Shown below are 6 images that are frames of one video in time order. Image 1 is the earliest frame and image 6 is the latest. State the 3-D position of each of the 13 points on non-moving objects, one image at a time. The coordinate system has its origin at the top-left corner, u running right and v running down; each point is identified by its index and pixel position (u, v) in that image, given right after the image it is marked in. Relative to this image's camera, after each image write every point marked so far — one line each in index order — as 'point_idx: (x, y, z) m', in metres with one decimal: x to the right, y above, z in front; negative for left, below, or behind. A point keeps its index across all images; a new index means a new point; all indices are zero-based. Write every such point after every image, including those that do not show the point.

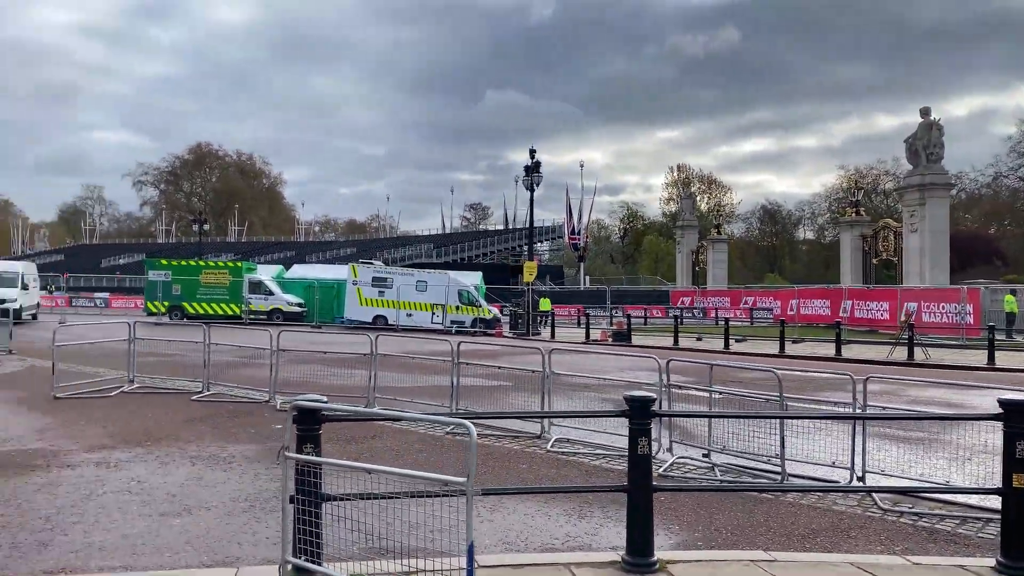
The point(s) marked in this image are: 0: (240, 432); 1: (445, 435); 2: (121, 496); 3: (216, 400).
0: (-3.7, -2.0, +10.5) m
1: (-1.0, -2.2, +11.4) m
2: (-3.8, -2.0, +7.4) m
3: (-4.9, -1.9, +12.9) m
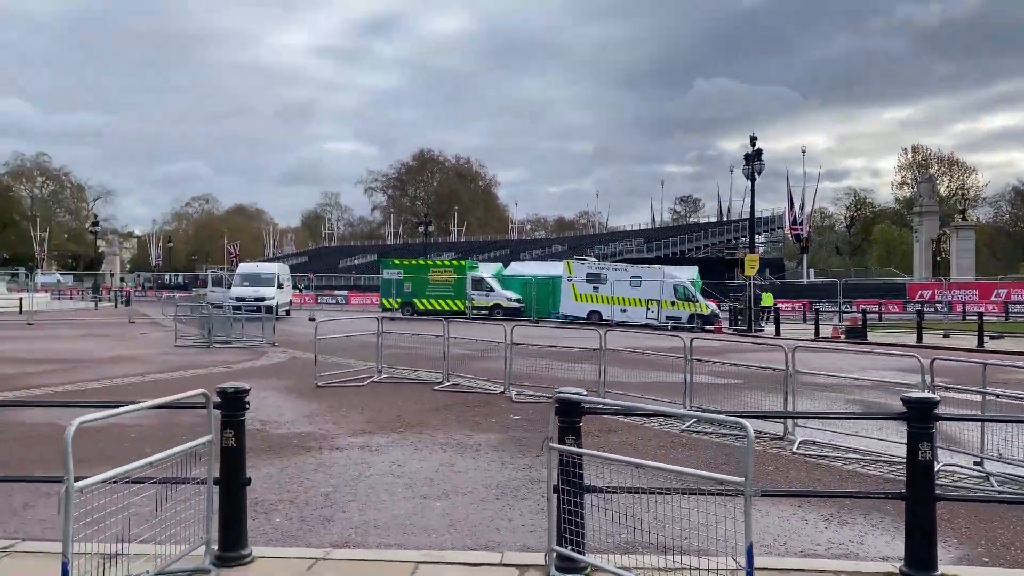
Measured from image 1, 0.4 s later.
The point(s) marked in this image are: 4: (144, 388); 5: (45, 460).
0: (-0.4, -1.9, +11.0) m
1: (+2.4, -2.1, +11.2) m
2: (-1.3, -2.0, +8.1) m
3: (-1.0, -1.8, +13.6) m
4: (-6.1, -1.7, +12.7) m
5: (-5.1, -1.9, +8.2) m
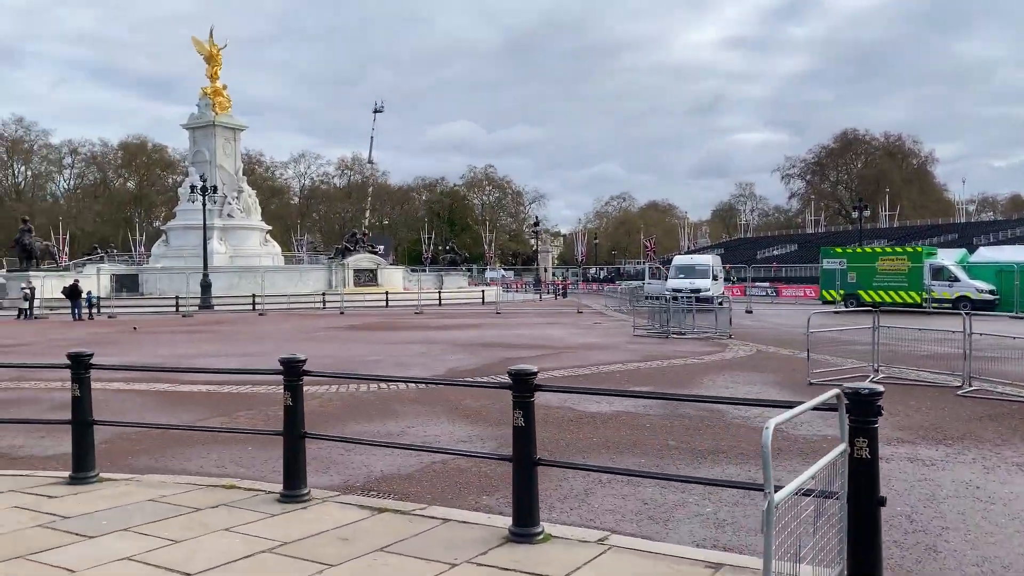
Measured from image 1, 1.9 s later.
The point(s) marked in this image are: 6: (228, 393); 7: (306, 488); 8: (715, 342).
0: (+6.1, -1.7, +8.7) m
1: (+8.7, -1.9, +7.4) m
2: (+3.9, -1.8, +6.5) m
3: (+6.9, -1.6, +11.2) m
4: (+2.0, -1.5, +13.0) m
5: (+0.7, -1.7, +8.5) m
6: (-4.3, -1.6, +11.6) m
7: (-1.7, -1.6, +6.2) m
8: (+5.0, -1.3, +19.1) m
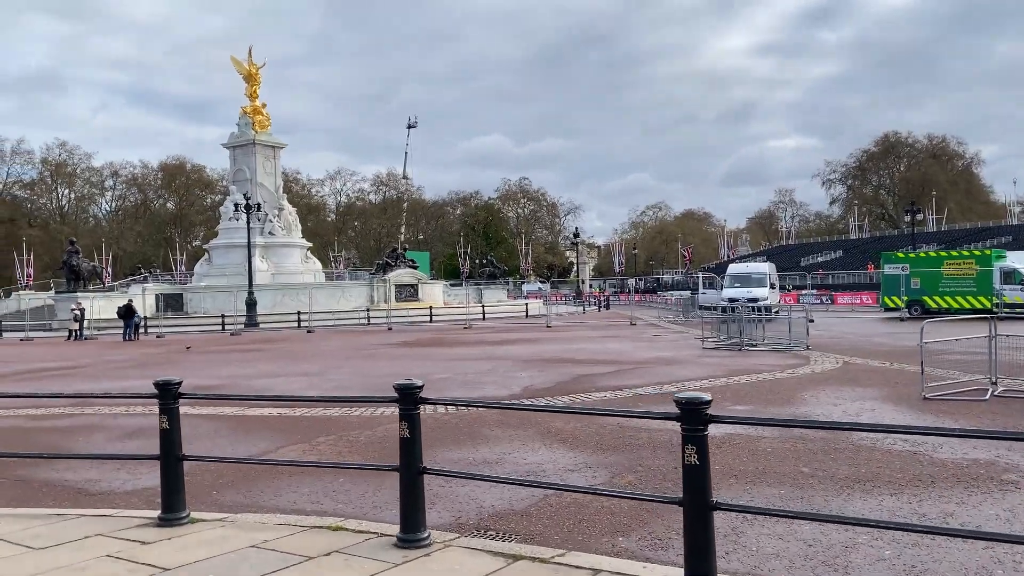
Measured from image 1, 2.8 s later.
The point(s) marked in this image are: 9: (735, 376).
0: (+7.3, -1.8, +7.6) m
1: (+9.8, -1.8, +6.2) m
2: (+4.9, -1.9, +5.6) m
3: (+8.2, -1.6, +10.1) m
4: (+3.4, -1.7, +12.1) m
5: (+1.9, -1.9, +7.7) m
6: (-3.0, -1.8, +11.0) m
7: (-0.6, -1.7, +5.5) m
8: (+6.6, -1.5, +18.1) m
9: (+4.1, -1.6, +14.2) m
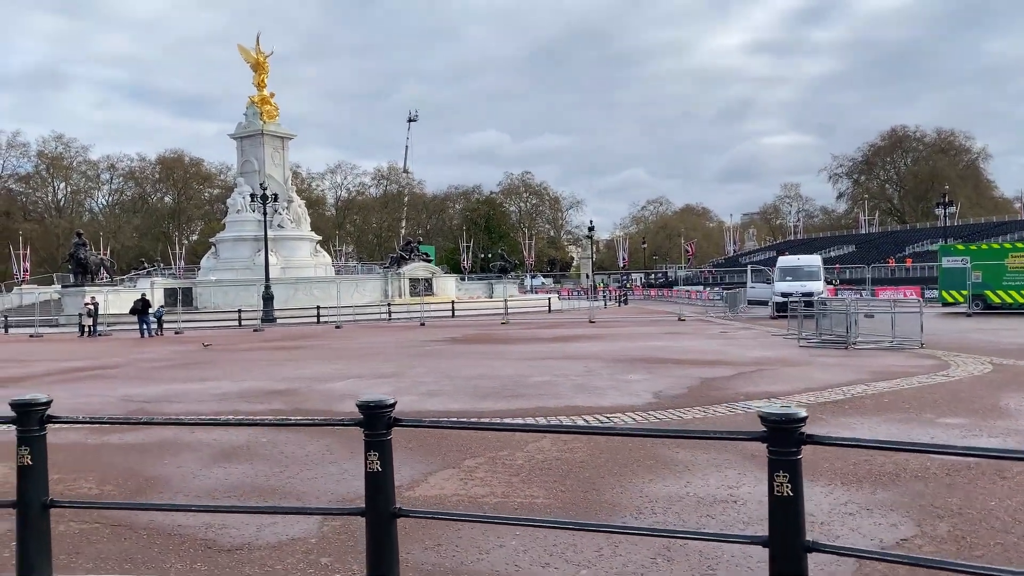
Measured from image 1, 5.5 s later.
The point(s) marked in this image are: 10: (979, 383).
0: (+9.3, -1.7, +5.8) m
1: (+11.8, -1.7, +4.5) m
2: (+7.0, -1.8, +3.7) m
3: (+10.2, -1.5, +8.3) m
4: (+5.3, -1.5, +10.3) m
5: (+3.9, -1.7, +5.9) m
6: (-1.0, -1.7, +9.1) m
7: (+1.4, -1.6, +3.6) m
8: (+8.5, -1.4, +16.3) m
9: (+6.0, -1.5, +12.4) m
10: (+7.2, -1.4, +11.8) m
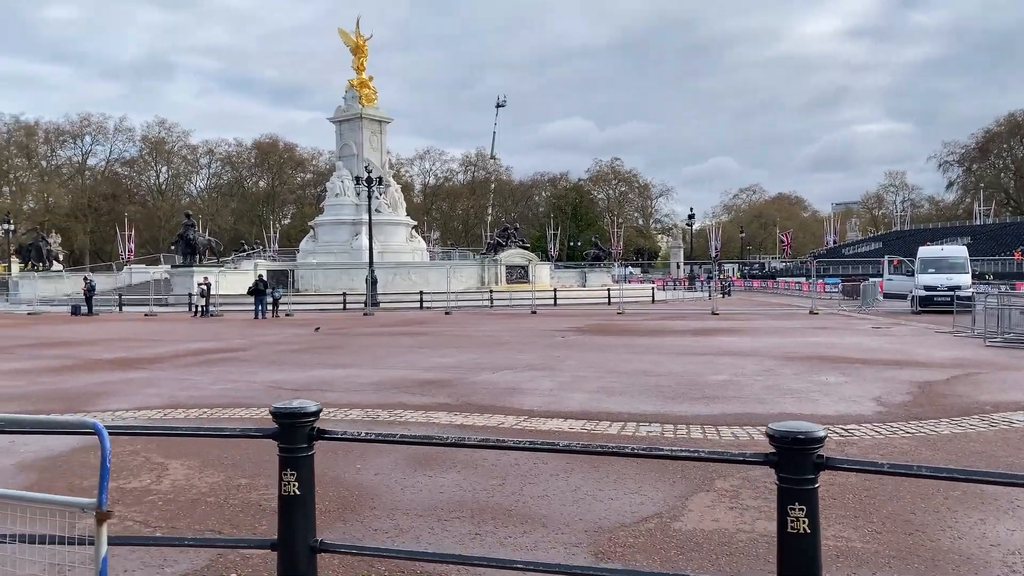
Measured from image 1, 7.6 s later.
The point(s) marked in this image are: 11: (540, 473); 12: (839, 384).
0: (+11.2, -1.7, +3.5) m
1: (+13.6, -1.9, +1.8) m
2: (+8.7, -1.8, +1.6) m
3: (+12.3, -1.6, +5.8) m
4: (+7.7, -1.5, +8.3) m
5: (+5.8, -1.7, +4.1) m
6: (+1.3, -1.5, +7.8) m
7: (+3.2, -1.6, +2.1) m
8: (+11.5, -1.3, +13.9) m
9: (+8.7, -1.4, +10.3) m
10: (+9.7, -1.4, +9.6) m
11: (+0.3, -1.6, +6.7) m
12: (+4.8, -1.4, +11.4) m
